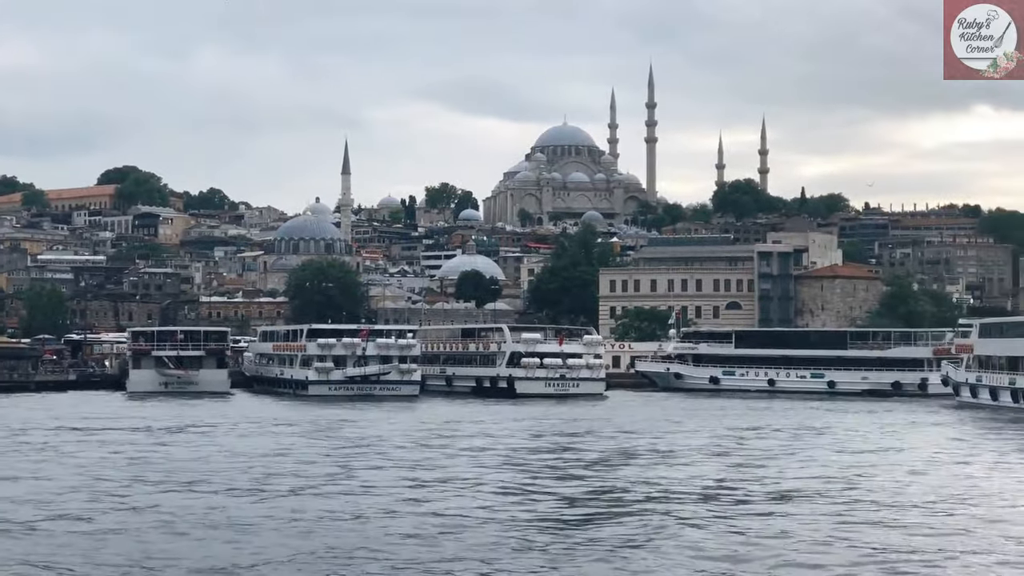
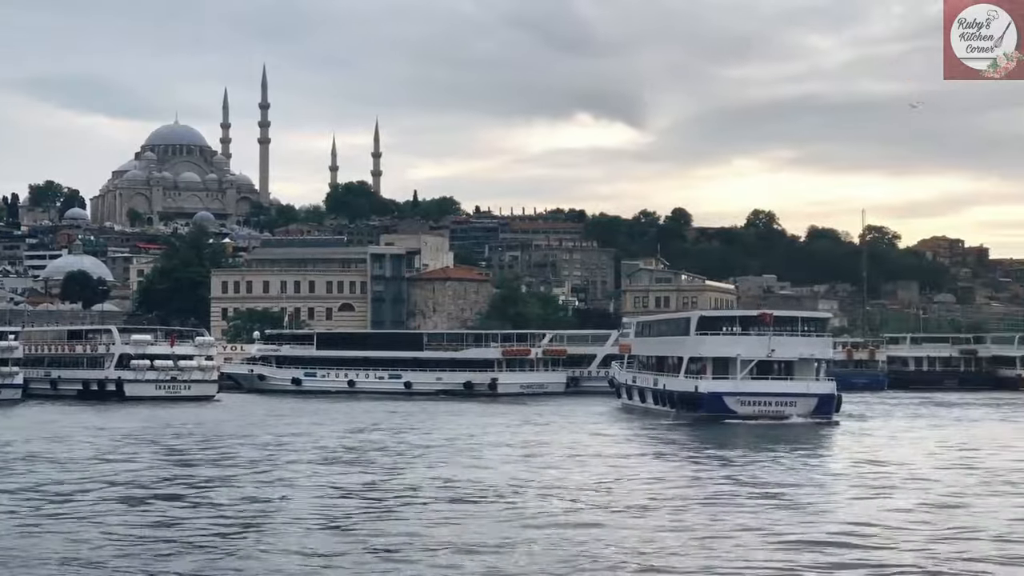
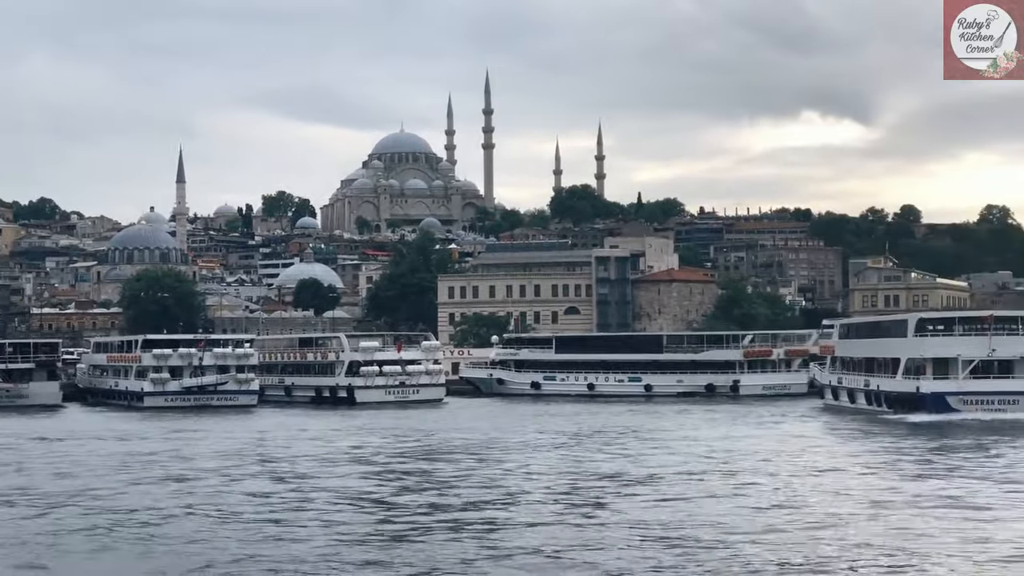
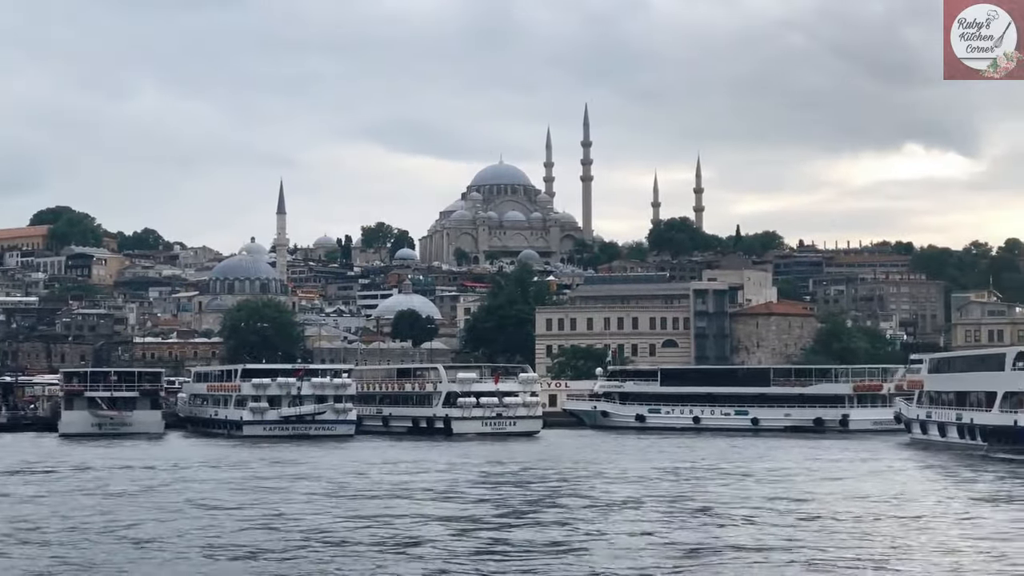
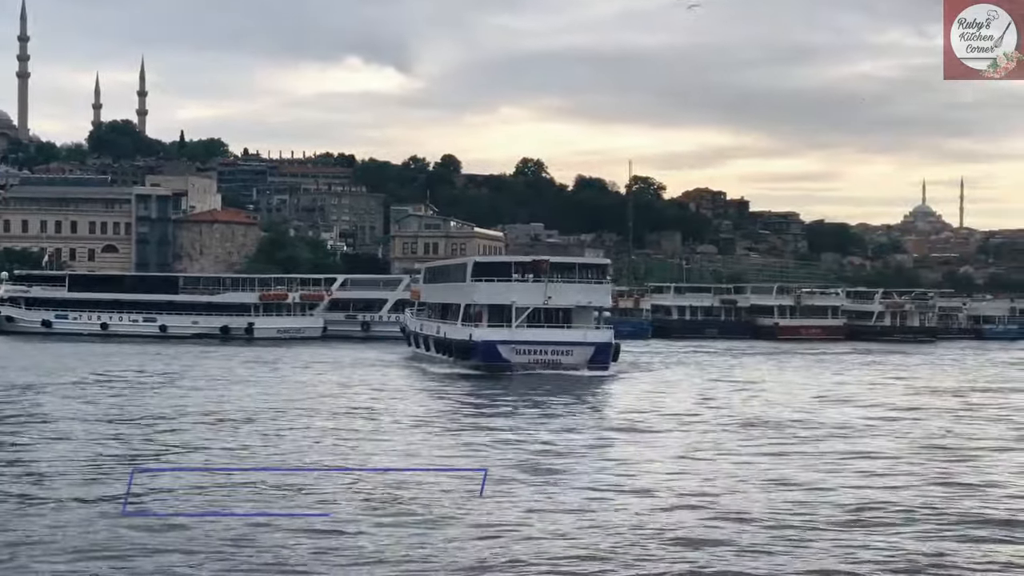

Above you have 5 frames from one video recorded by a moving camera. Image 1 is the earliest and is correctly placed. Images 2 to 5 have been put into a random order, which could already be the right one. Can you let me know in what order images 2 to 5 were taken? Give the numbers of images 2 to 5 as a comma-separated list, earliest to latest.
4, 3, 2, 5
